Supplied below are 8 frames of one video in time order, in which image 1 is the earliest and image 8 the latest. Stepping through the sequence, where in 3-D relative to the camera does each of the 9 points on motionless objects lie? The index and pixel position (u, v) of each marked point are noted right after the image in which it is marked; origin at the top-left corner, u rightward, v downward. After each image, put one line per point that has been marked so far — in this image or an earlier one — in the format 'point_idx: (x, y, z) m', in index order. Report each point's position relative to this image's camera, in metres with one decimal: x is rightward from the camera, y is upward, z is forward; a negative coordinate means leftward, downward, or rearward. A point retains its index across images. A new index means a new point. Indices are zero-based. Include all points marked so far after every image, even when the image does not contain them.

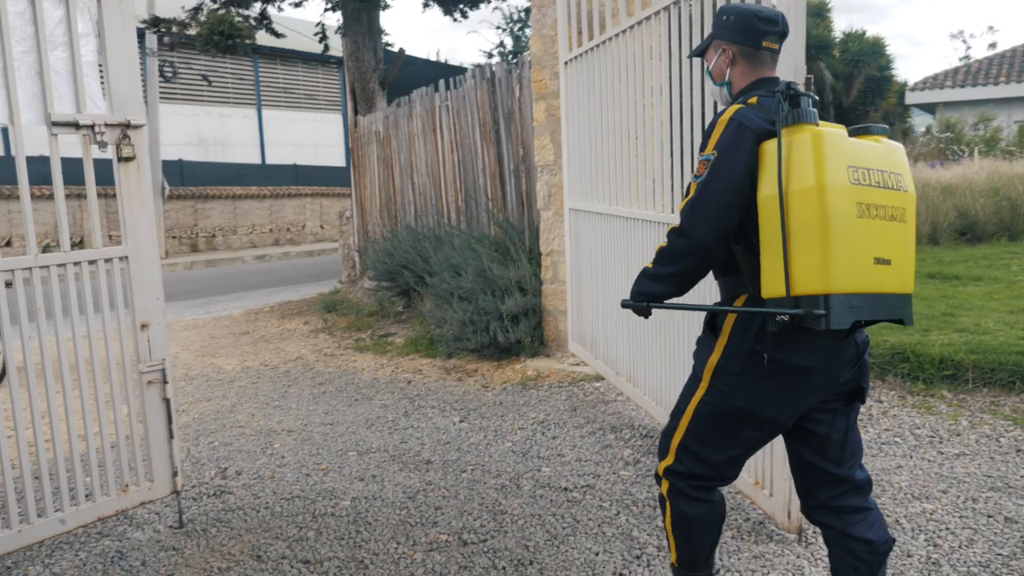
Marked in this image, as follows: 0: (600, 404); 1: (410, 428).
0: (+0.6, -0.7, +5.4) m
1: (-0.6, -0.8, +5.1) m
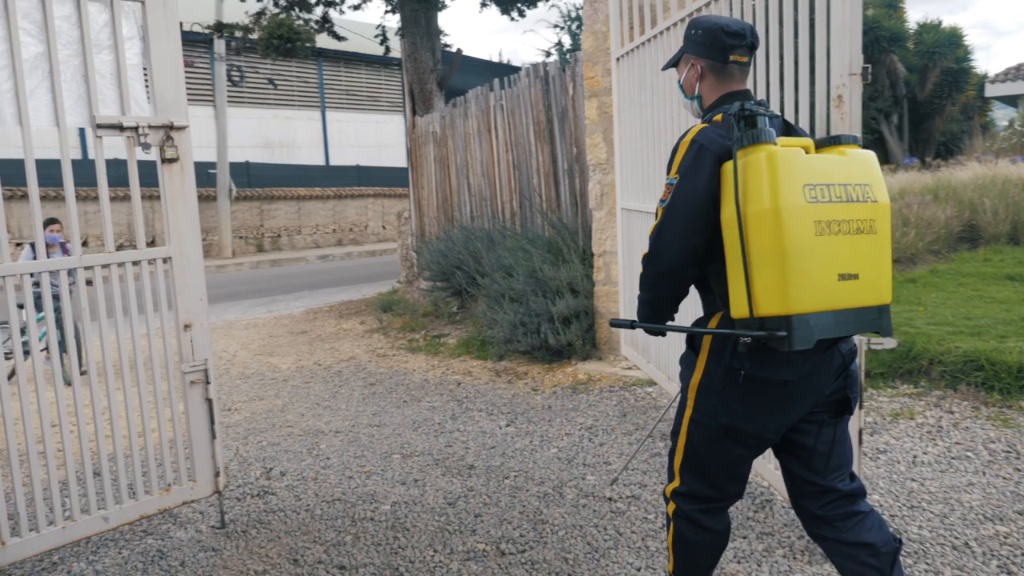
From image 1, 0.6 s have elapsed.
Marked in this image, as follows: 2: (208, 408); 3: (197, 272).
0: (+0.8, -0.7, +5.2) m
1: (-0.3, -0.8, +5.1) m
2: (-1.3, -0.5, +3.8) m
3: (-1.4, +0.1, +3.7) m
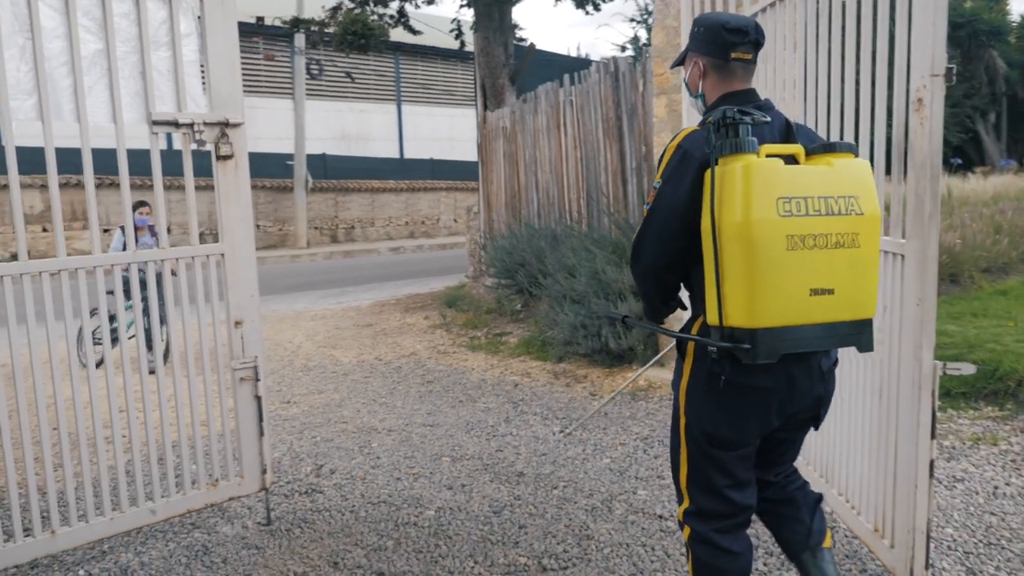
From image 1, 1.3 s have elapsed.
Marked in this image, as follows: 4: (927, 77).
0: (+1.2, -0.8, +5.0) m
1: (0.0, -0.9, +5.0) m
2: (-1.1, -0.5, +3.8) m
3: (-1.1, +0.1, +3.7) m
4: (+1.4, +0.7, +2.9) m
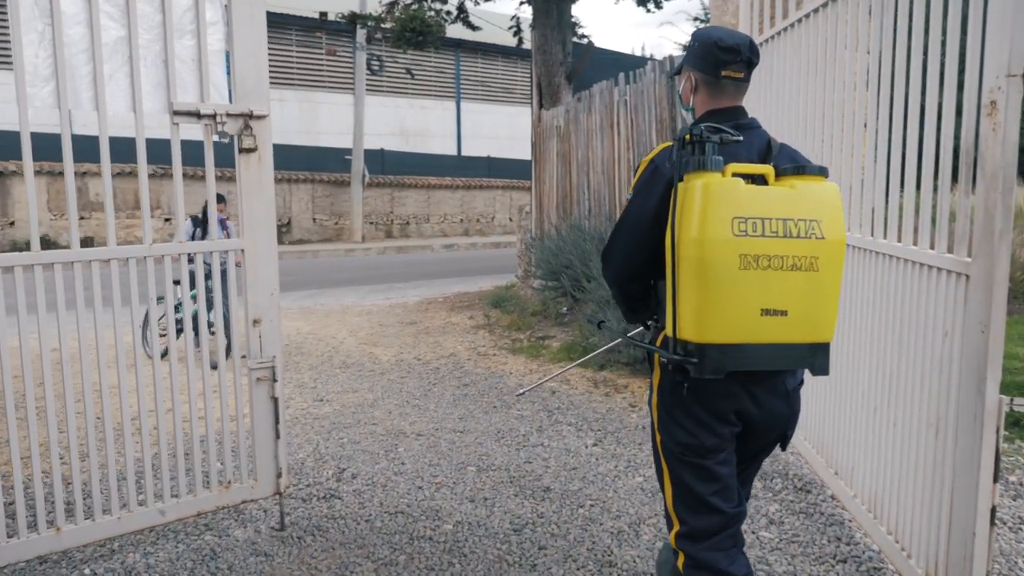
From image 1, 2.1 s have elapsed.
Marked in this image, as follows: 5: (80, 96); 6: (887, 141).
0: (+1.3, -0.9, +4.8) m
1: (+0.2, -0.9, +4.8) m
2: (-1.0, -0.5, +3.6) m
3: (-1.0, +0.1, +3.6) m
4: (+1.5, +0.6, +2.6) m
5: (-1.6, +0.7, +3.2) m
6: (+1.6, +0.6, +3.7) m
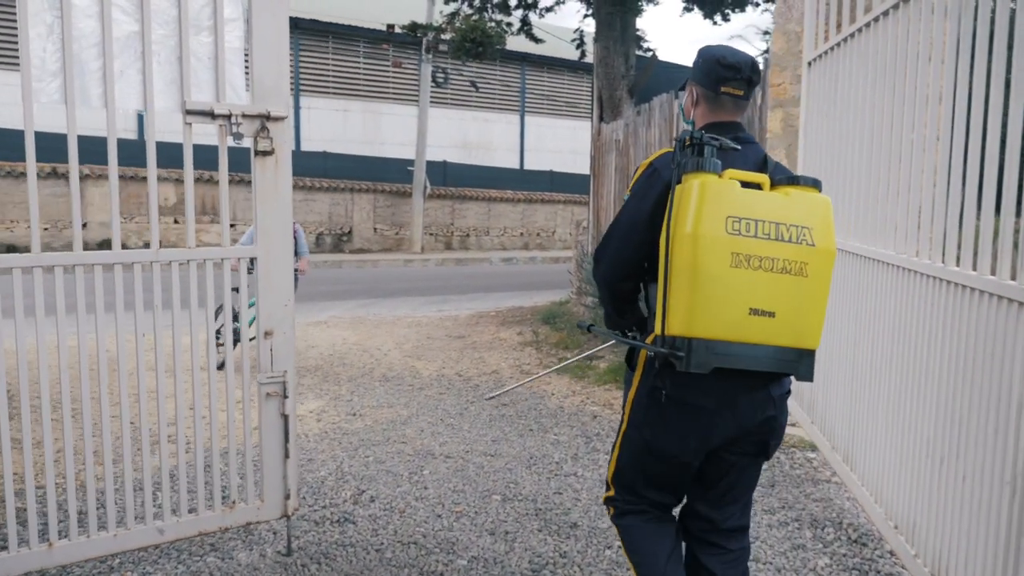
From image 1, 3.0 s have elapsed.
0: (+1.5, -1.0, +4.4) m
1: (+0.3, -1.0, +4.5) m
2: (-0.9, -0.5, +3.4) m
3: (-0.9, +0.1, +3.4) m
4: (+1.6, +0.5, +2.3) m
5: (-1.5, +0.7, +3.0) m
6: (+1.7, +0.5, +3.3) m
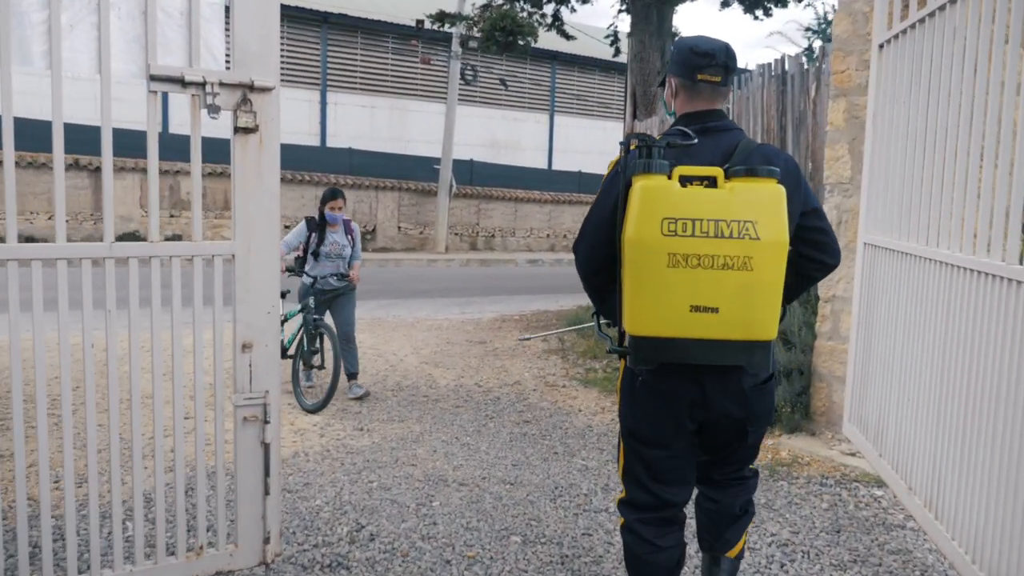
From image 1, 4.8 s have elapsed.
0: (+1.6, -1.0, +3.8) m
1: (+0.4, -1.0, +3.9) m
2: (-0.8, -0.6, +2.9) m
3: (-0.8, 0.0, +2.8) m
4: (+1.6, +0.5, +1.7) m
5: (-1.4, +0.7, +2.5) m
6: (+1.8, +0.4, +2.7) m
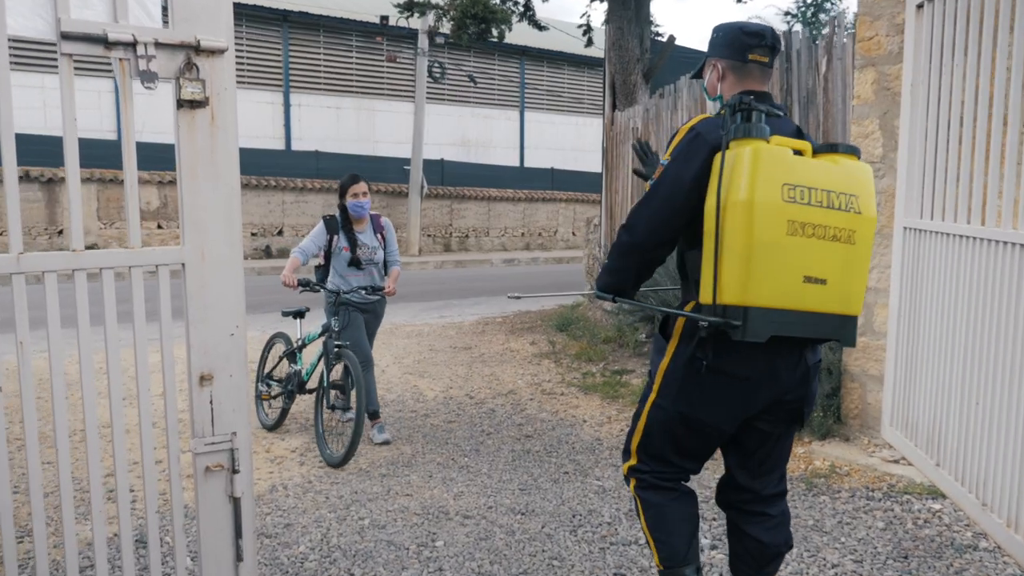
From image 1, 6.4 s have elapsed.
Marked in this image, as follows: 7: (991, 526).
0: (+1.7, -1.0, +3.3) m
1: (+0.5, -1.0, +3.4) m
2: (-0.8, -0.6, +2.3) m
3: (-0.8, 0.0, +2.3) m
4: (+1.7, +0.5, +1.2) m
5: (-1.4, +0.6, +1.9) m
6: (+1.9, +0.5, +2.2) m
7: (+1.9, -0.9, +3.4) m
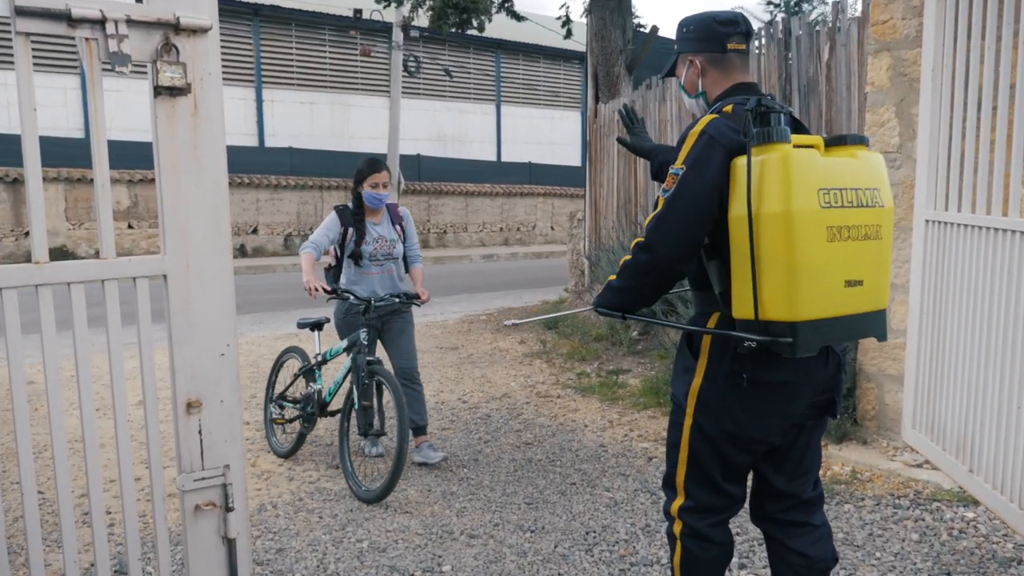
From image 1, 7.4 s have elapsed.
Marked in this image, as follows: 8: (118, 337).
0: (+1.7, -1.0, +3.1) m
1: (+0.5, -1.0, +3.2) m
2: (-0.7, -0.6, +2.1) m
3: (-0.7, 0.0, +2.0) m
4: (+1.8, +0.5, +1.0) m
5: (-1.3, +0.6, +1.6) m
6: (+1.9, +0.5, +2.0) m
7: (+1.9, -0.9, +3.2) m
8: (-1.0, -0.1, +2.1) m
